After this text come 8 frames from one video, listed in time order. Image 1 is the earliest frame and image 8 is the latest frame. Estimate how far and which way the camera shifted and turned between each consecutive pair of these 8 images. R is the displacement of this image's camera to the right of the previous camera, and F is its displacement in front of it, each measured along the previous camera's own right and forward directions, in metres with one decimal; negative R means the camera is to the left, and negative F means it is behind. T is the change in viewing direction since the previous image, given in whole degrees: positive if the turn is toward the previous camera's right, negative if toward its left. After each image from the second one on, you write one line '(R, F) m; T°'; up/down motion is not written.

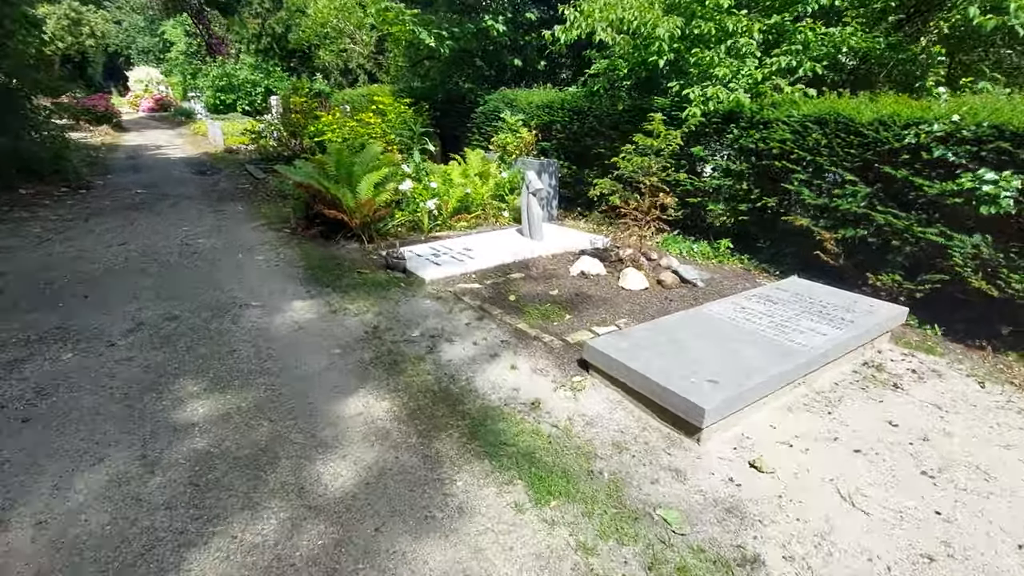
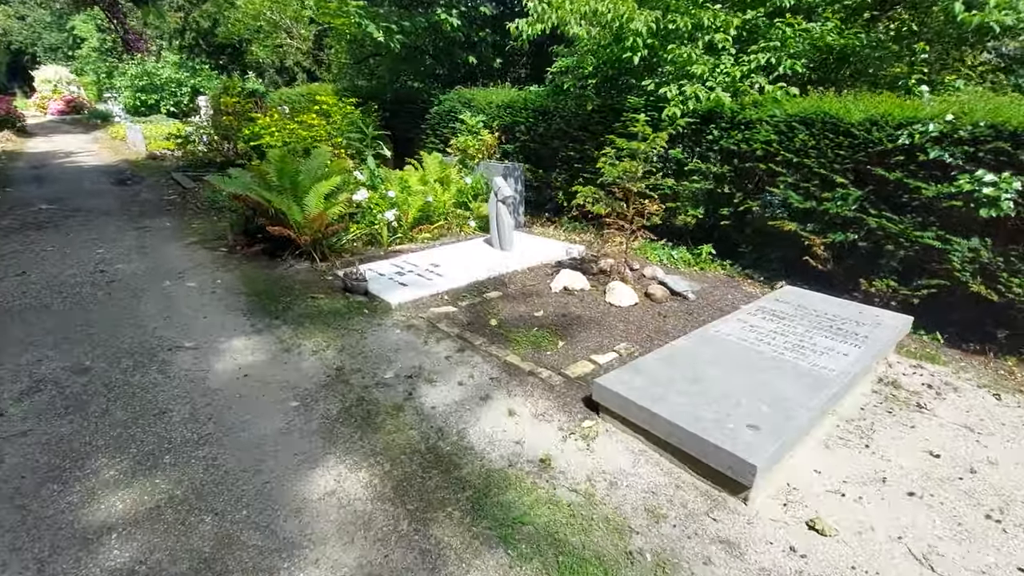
(-0.2, +0.5) m; +6°
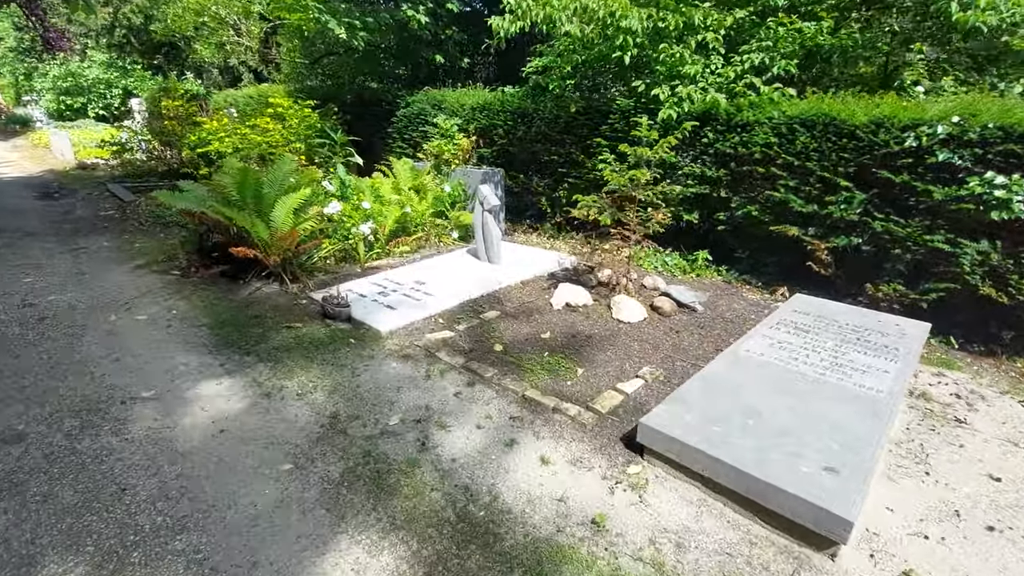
(-0.3, +0.4) m; +5°
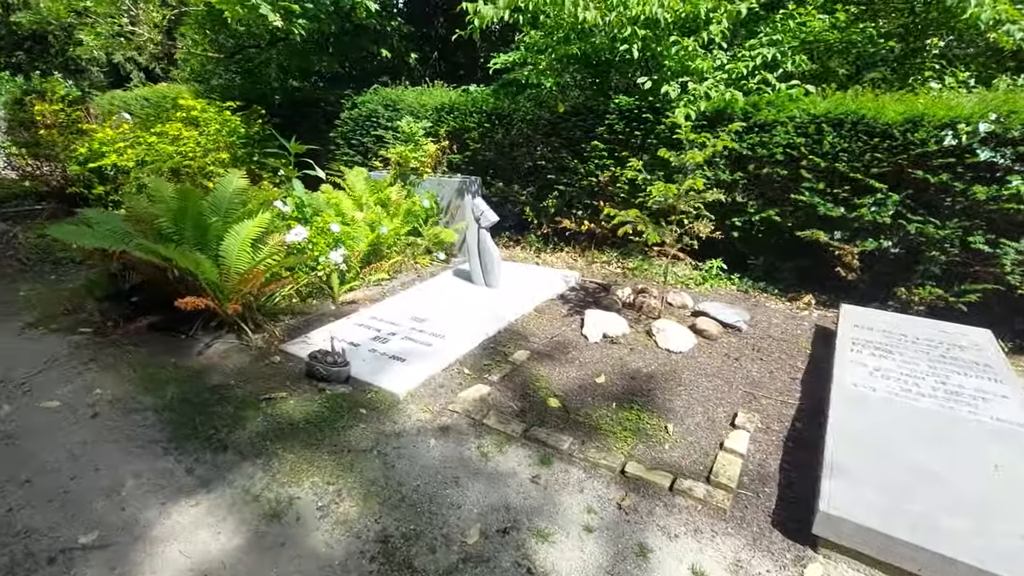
(-0.8, +0.7) m; +9°
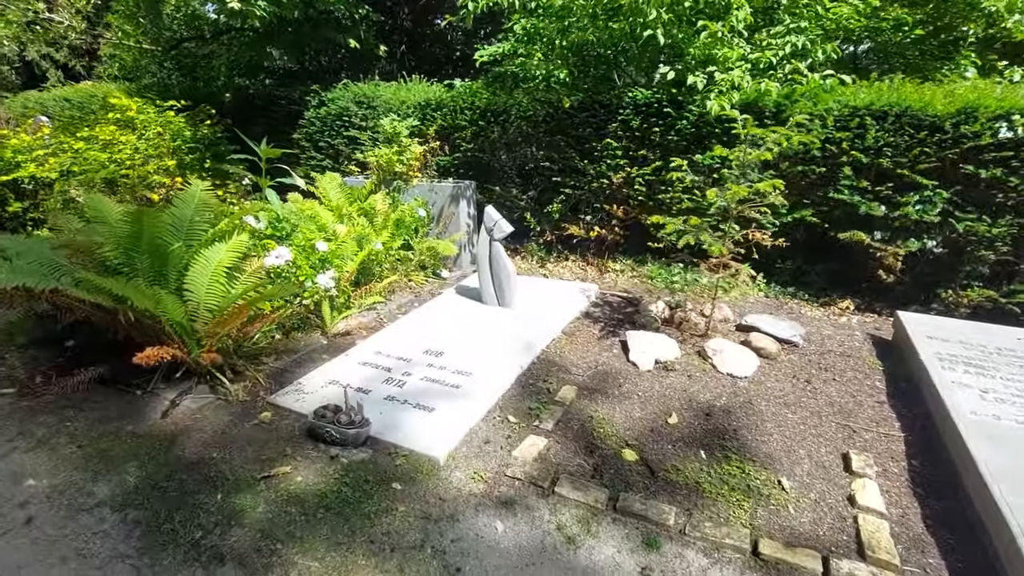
(-0.5, +0.6) m; +5°
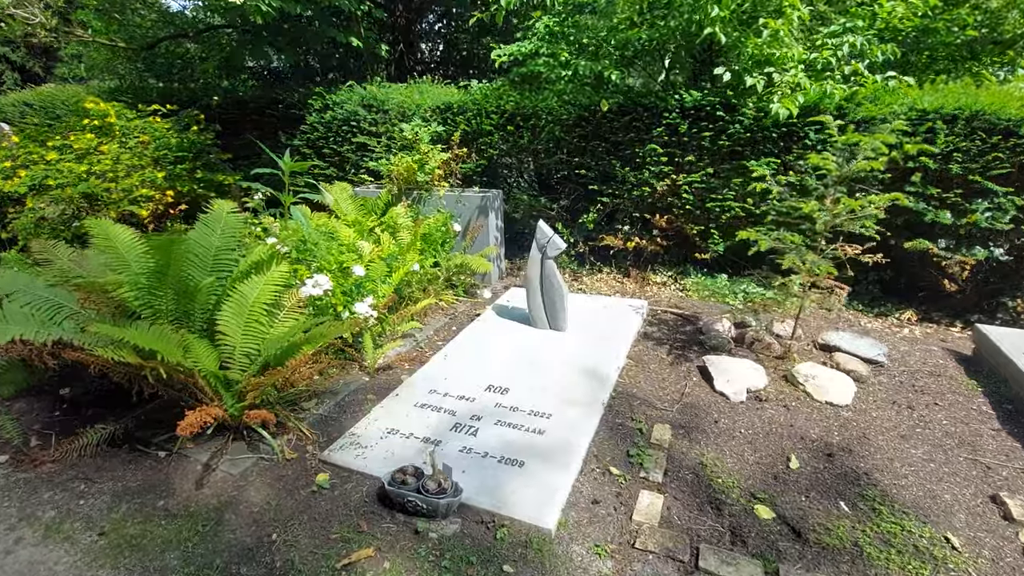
(-0.6, +0.4) m; +3°
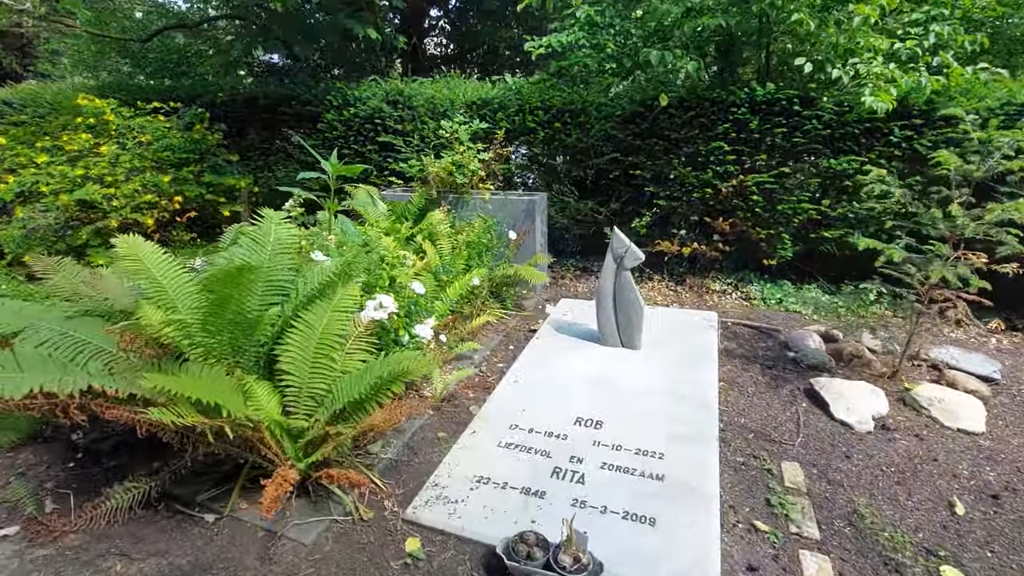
(-0.6, +0.4) m; +2°
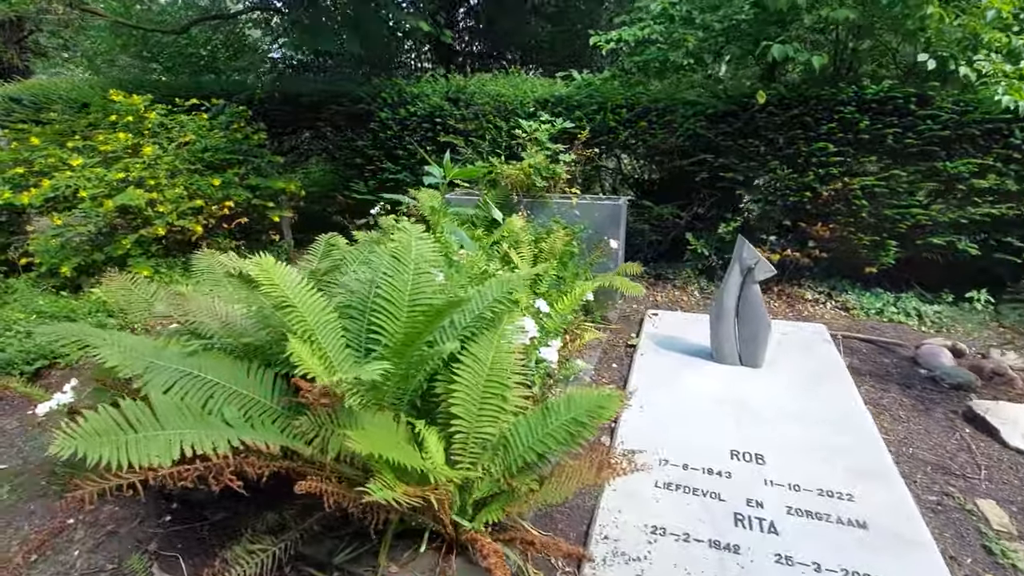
(-0.8, +0.3) m; +2°
